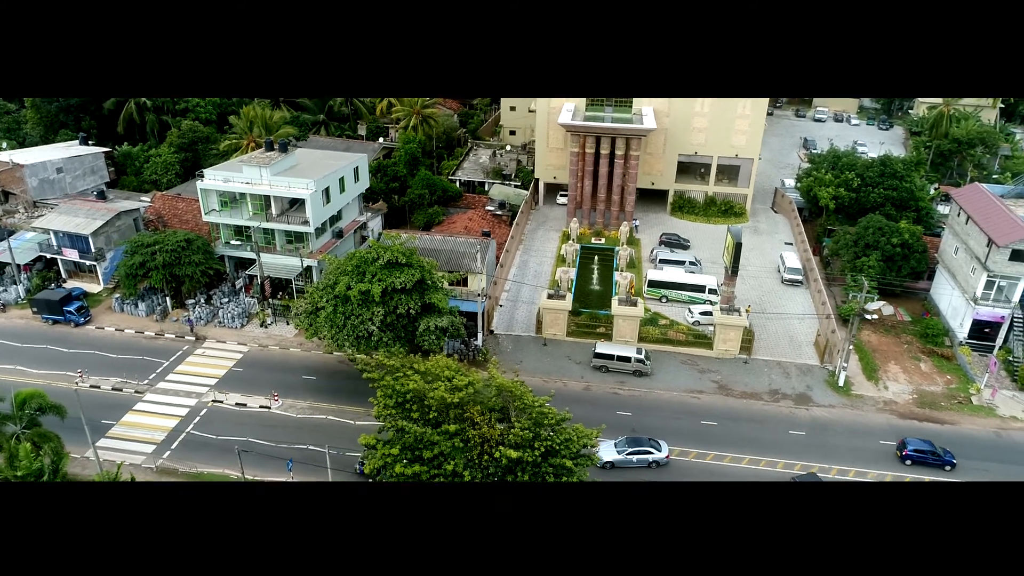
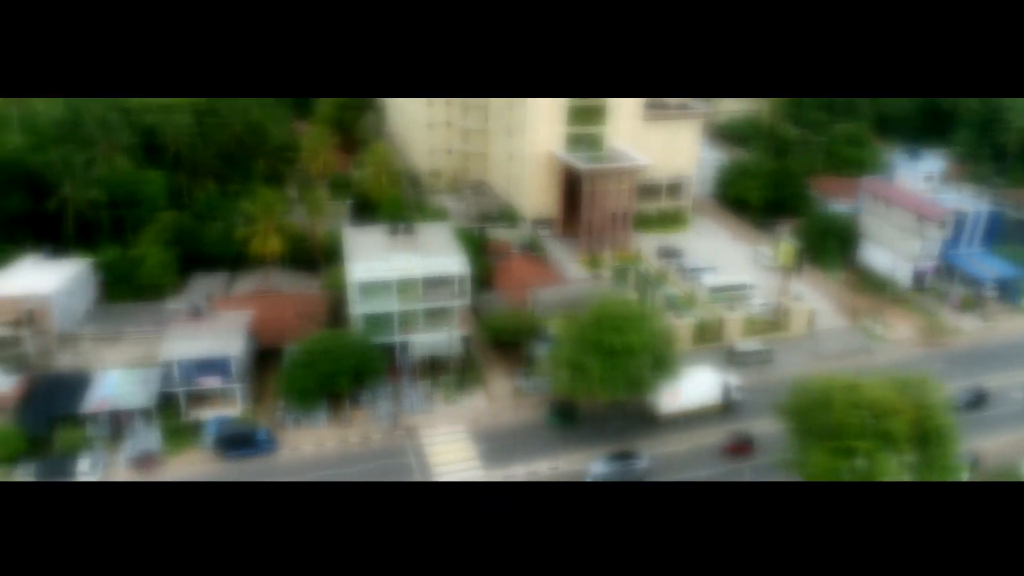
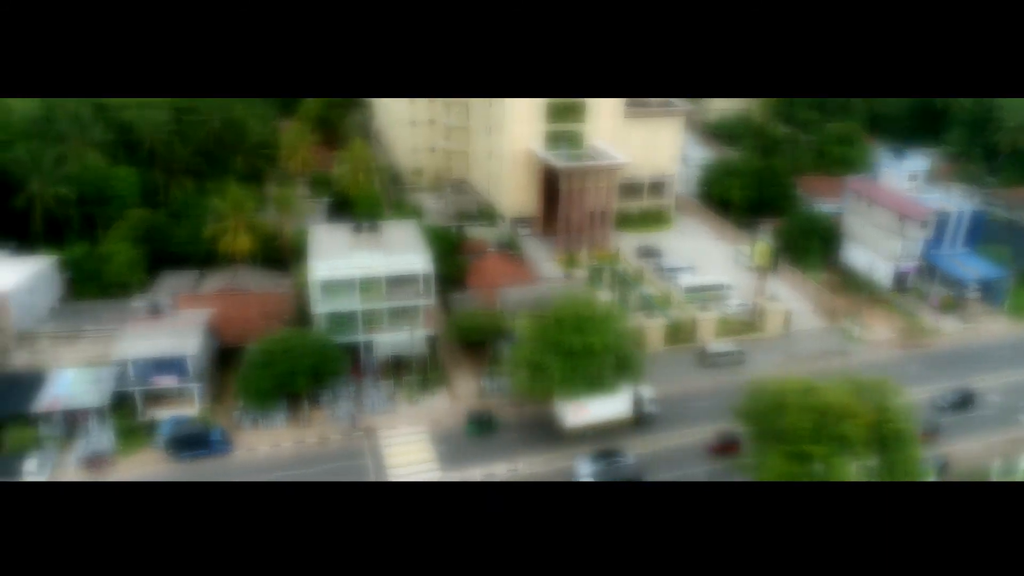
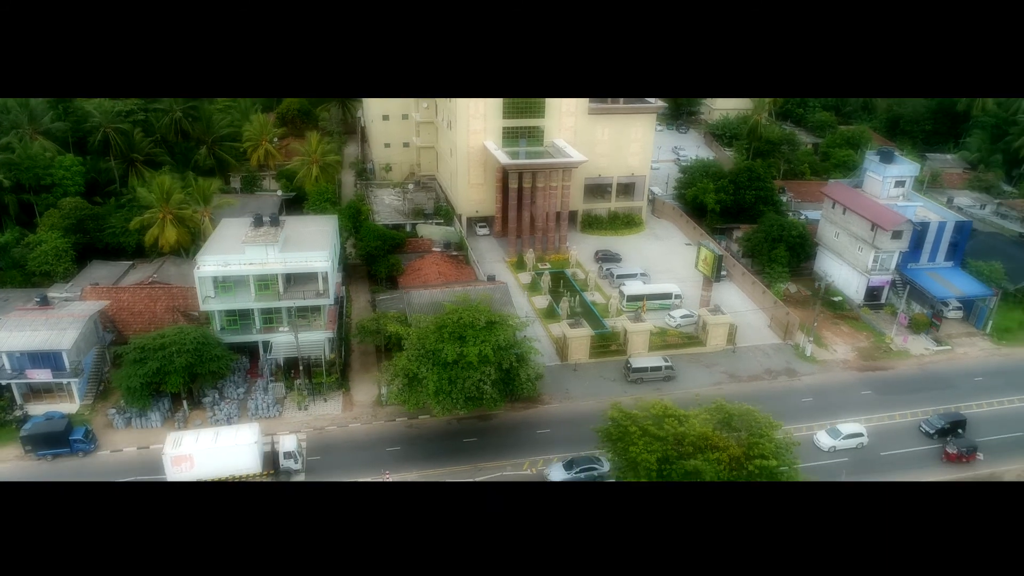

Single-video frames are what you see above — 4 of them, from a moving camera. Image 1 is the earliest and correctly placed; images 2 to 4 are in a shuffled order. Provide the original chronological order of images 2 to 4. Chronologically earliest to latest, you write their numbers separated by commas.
4, 3, 2
